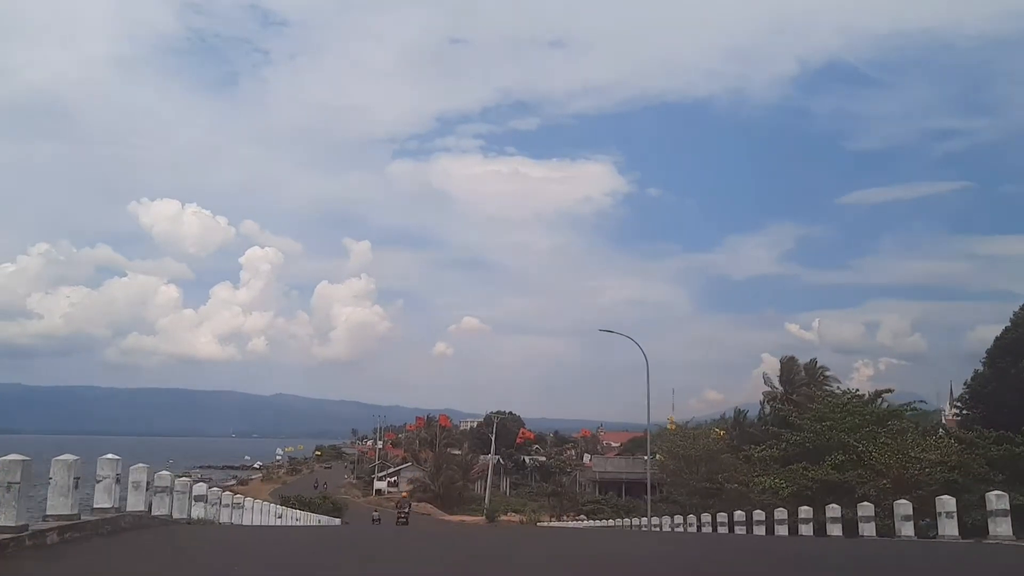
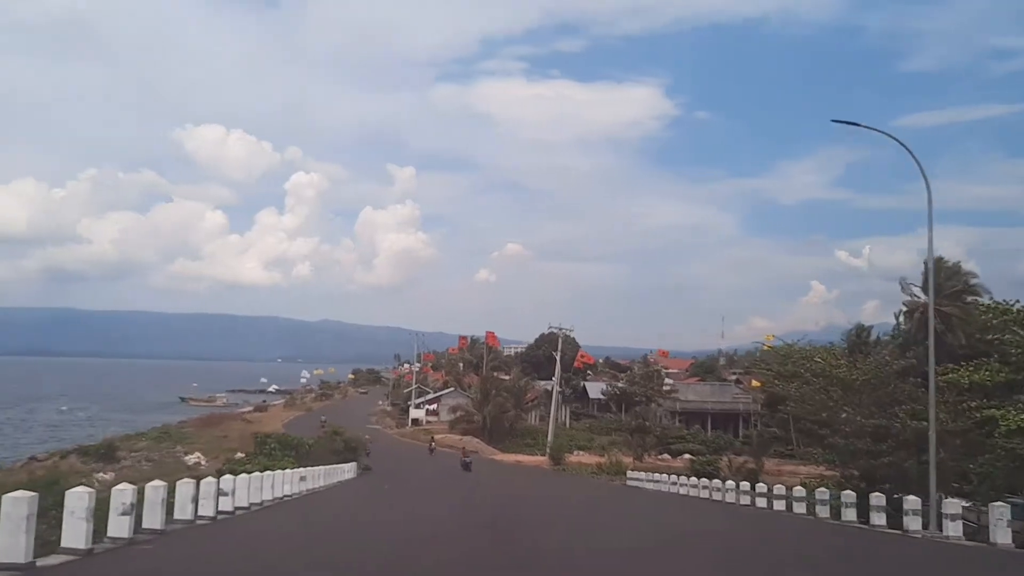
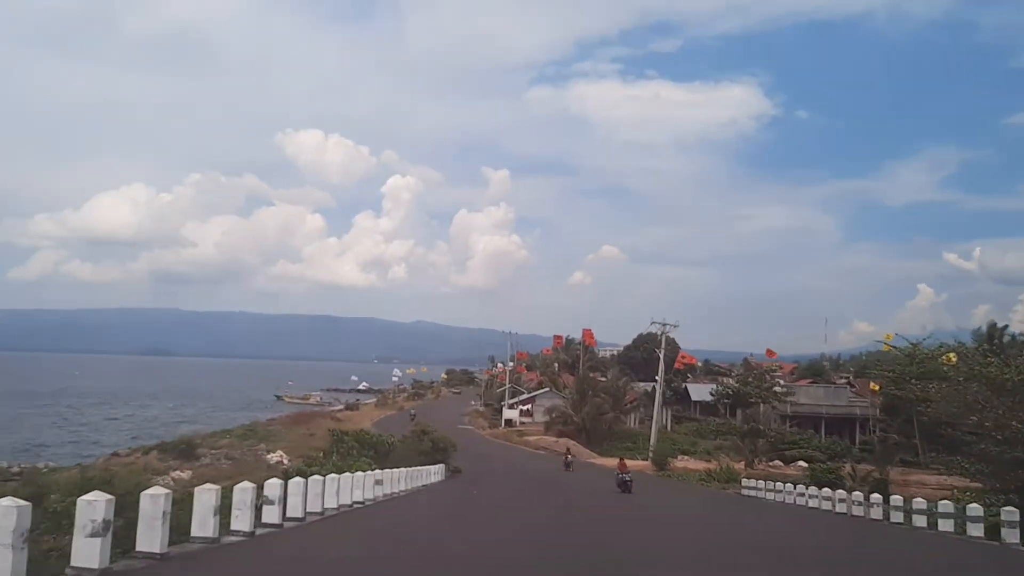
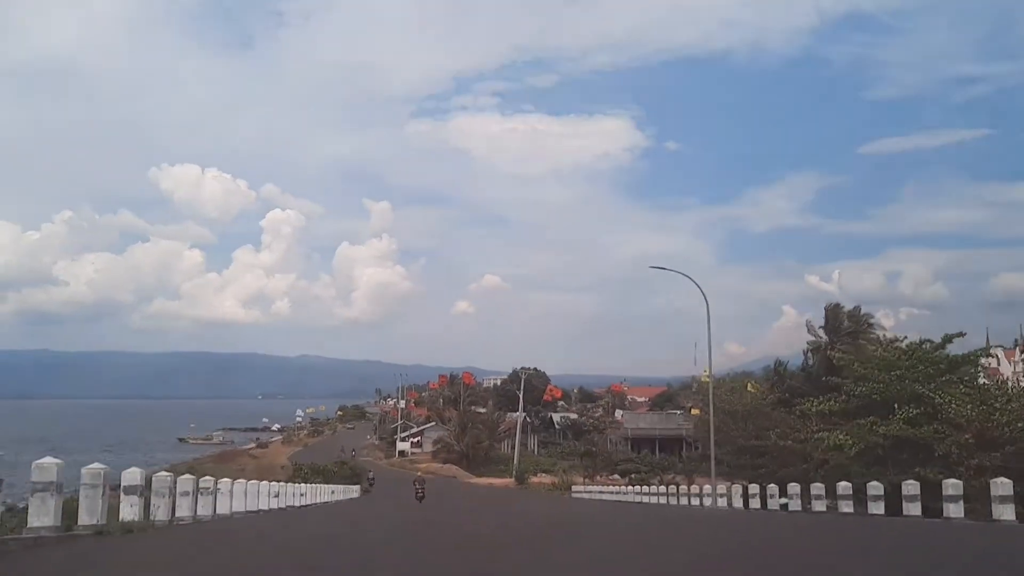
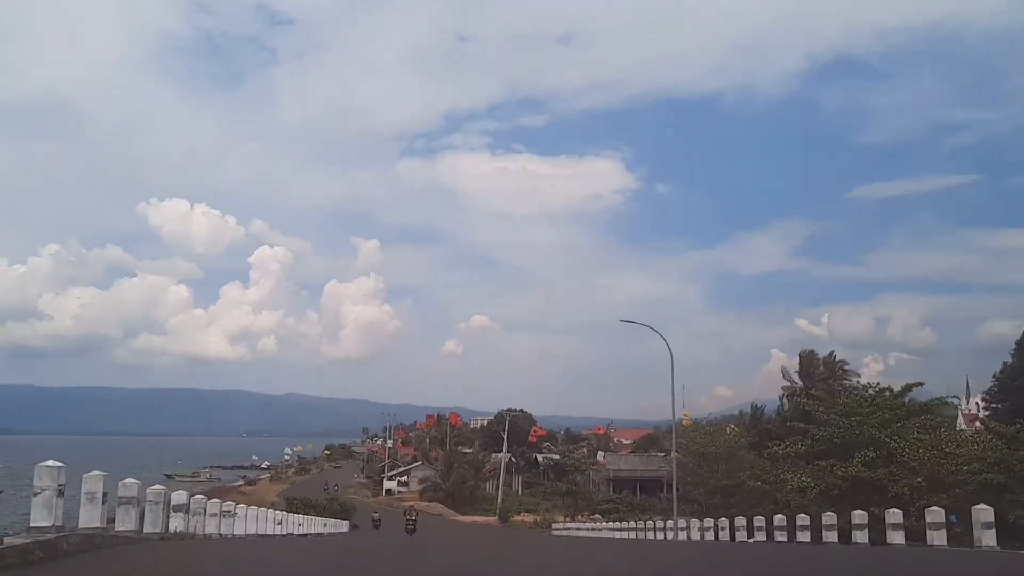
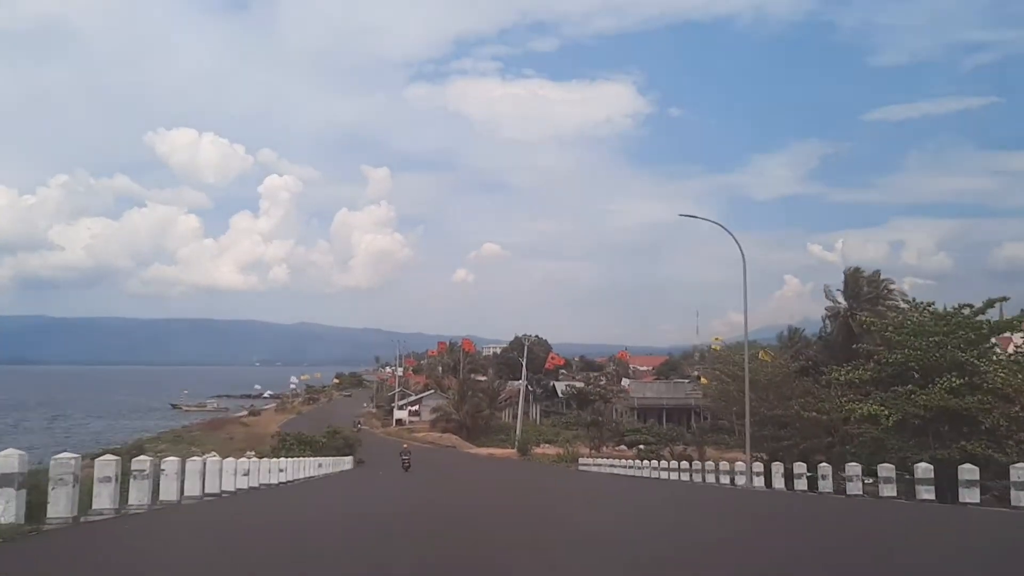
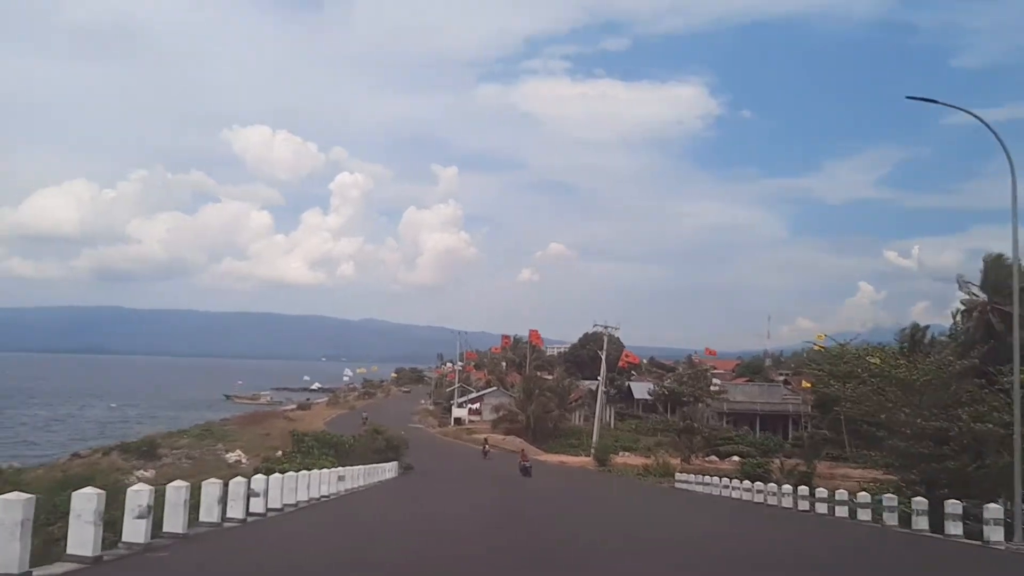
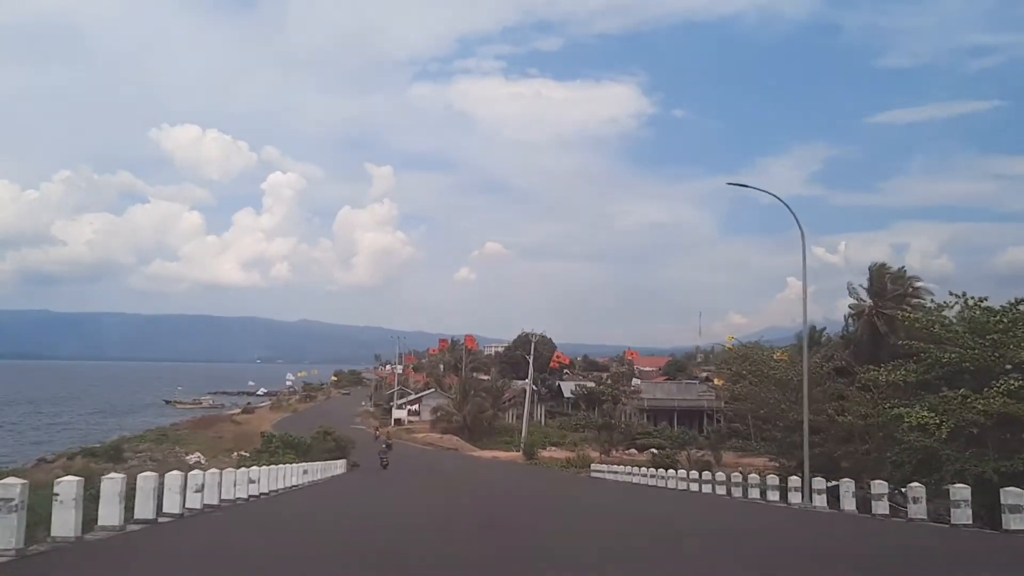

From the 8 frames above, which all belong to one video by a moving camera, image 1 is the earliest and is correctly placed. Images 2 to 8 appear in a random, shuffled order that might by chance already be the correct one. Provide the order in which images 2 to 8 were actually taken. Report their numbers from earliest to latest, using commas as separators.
5, 4, 6, 8, 2, 7, 3
